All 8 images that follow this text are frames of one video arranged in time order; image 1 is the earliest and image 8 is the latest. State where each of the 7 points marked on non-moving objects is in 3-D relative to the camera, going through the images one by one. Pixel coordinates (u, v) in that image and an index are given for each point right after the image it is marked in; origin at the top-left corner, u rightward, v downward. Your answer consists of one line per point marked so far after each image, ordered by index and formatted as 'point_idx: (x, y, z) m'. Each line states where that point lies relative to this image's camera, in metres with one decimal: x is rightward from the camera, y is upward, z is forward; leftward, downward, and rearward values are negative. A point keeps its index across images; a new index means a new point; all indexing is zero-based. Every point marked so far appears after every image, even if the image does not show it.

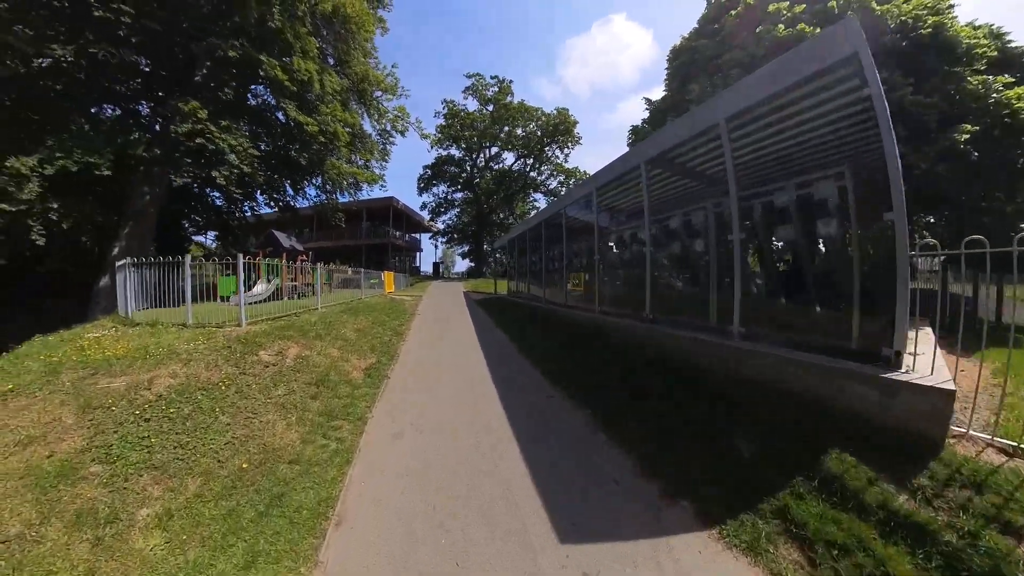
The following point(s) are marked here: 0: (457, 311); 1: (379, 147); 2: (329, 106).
0: (-2.2, -0.9, +14.6) m
1: (-7.9, +7.8, +19.9) m
2: (-8.6, +7.7, +15.4) m
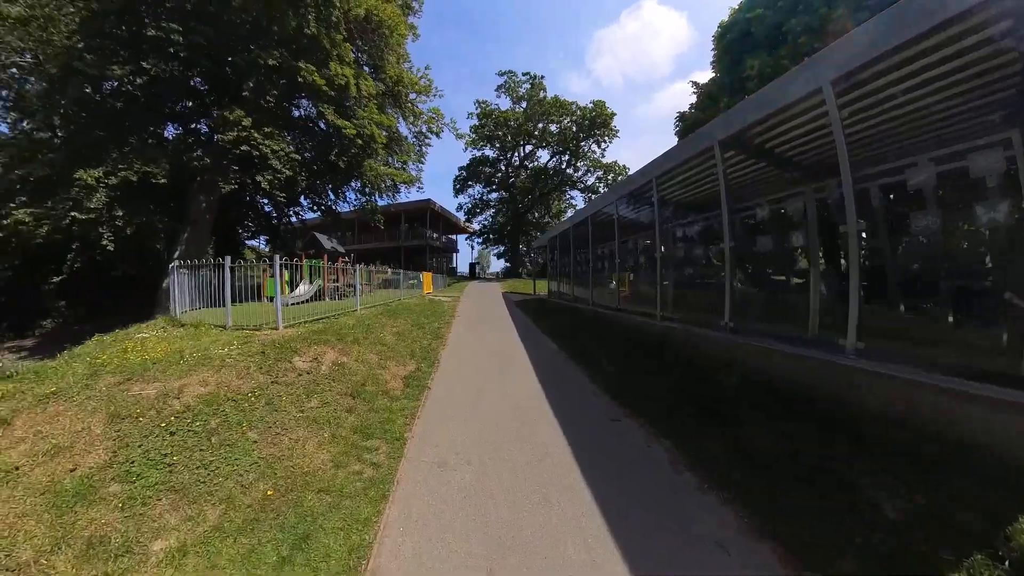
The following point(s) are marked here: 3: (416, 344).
0: (-0.5, -1.0, +14.0) m
1: (-5.7, +7.8, +19.8) m
2: (-6.8, +7.7, +15.4) m
3: (-2.1, -1.2, +7.7) m
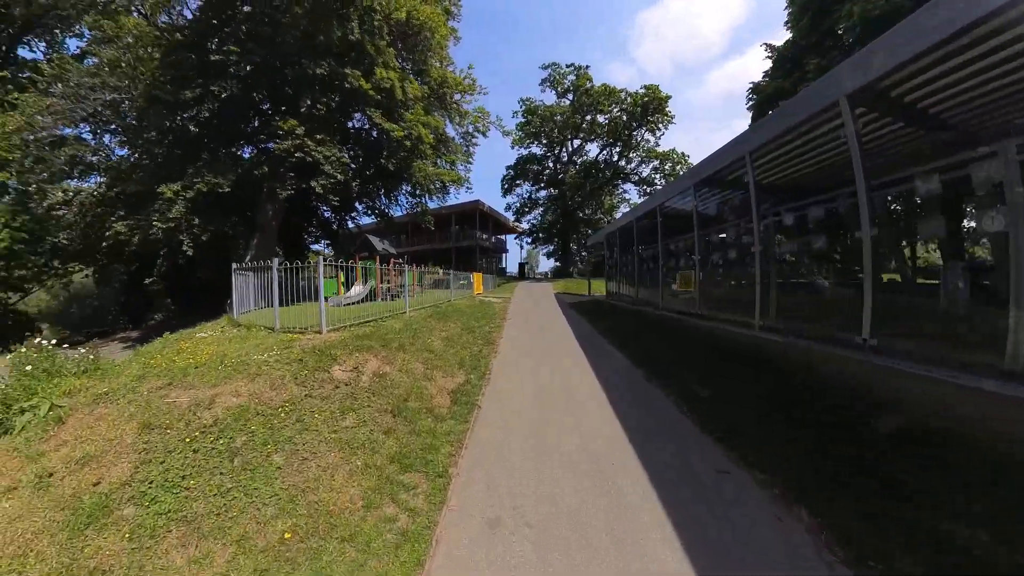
0: (+1.5, -1.0, +13.1) m
1: (-2.9, +7.7, +19.5) m
2: (-4.6, +7.6, +15.3) m
3: (-1.0, -1.3, +7.0) m
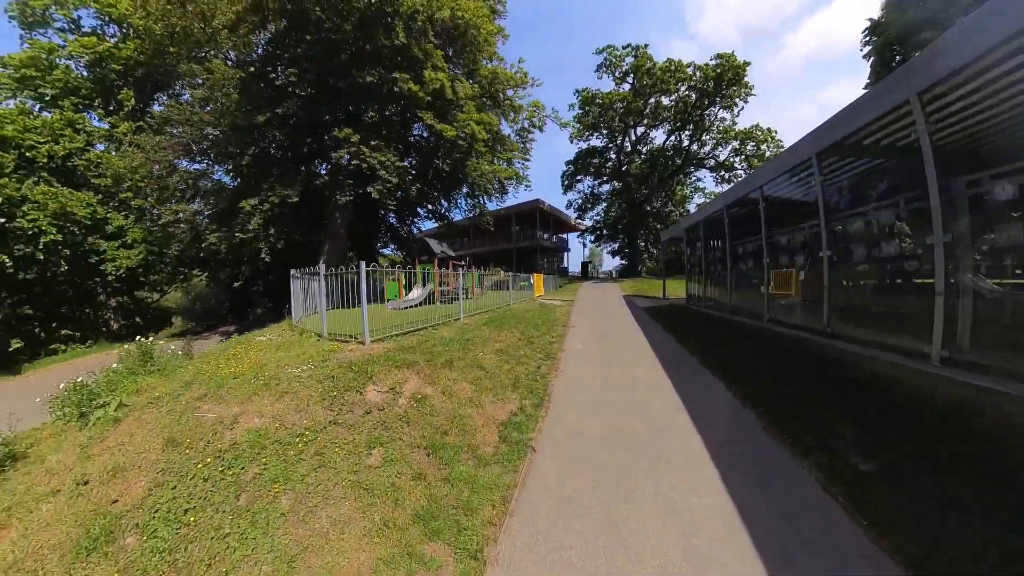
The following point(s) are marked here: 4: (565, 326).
0: (+3.6, -1.1, +11.6) m
1: (+0.3, +7.6, +18.7) m
2: (-2.0, +7.6, +14.9) m
3: (+0.1, -1.4, +6.1) m
4: (+1.6, -1.1, +10.3) m
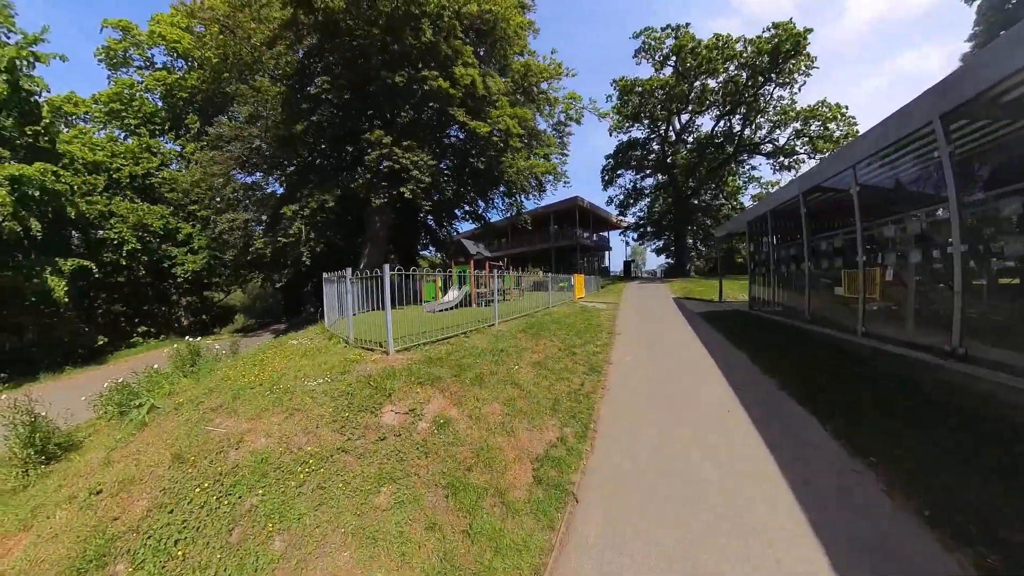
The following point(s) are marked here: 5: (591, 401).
0: (+4.7, -1.1, +10.5) m
1: (+2.3, +7.6, +17.9) m
2: (-0.5, +7.5, +14.4) m
3: (+0.7, -1.4, +5.4) m
4: (+2.6, -1.2, +9.4) m
5: (+1.0, -1.6, +4.8) m
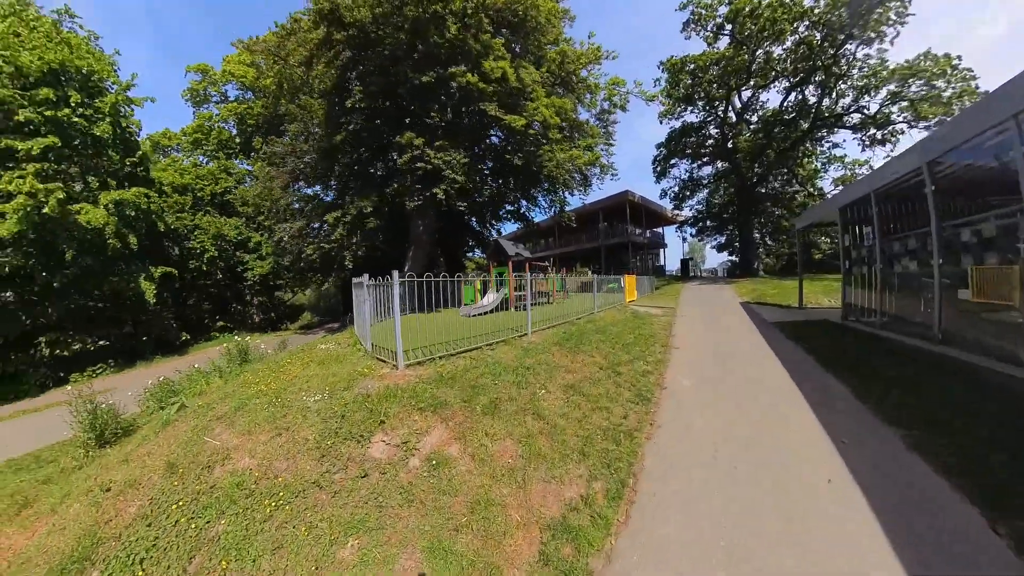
0: (+5.7, -1.2, +9.0) m
1: (+4.3, +7.5, +16.7) m
2: (+1.0, +7.4, +13.5) m
3: (+1.0, -1.5, +4.5) m
4: (+3.5, -1.3, +8.2) m
5: (+1.3, -1.7, +3.9) m
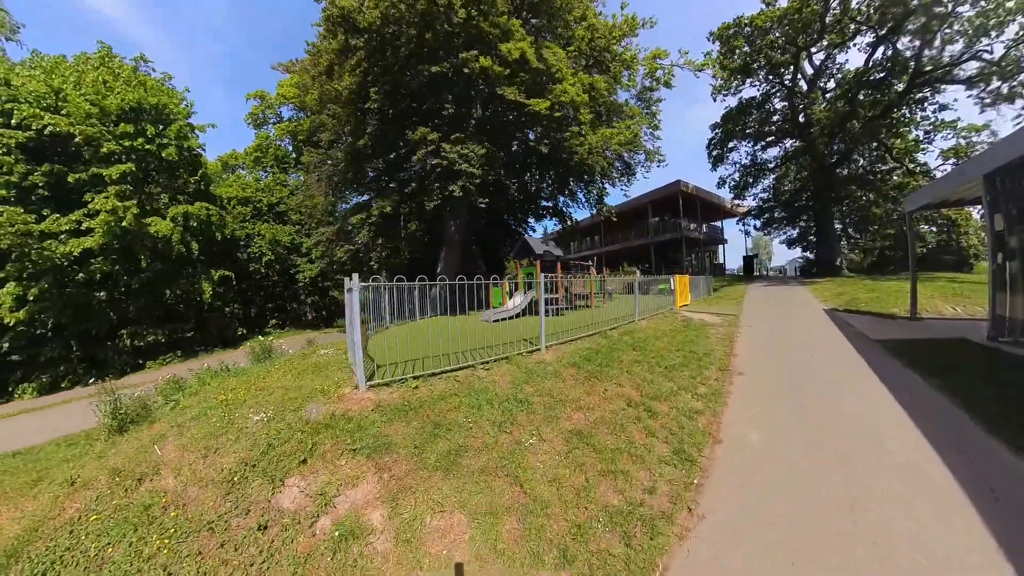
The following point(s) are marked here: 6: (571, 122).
0: (+6.1, -1.3, +7.0) m
1: (+5.7, +7.4, +14.8) m
2: (+2.1, +7.3, +12.1) m
3: (+0.9, -1.6, +3.2) m
4: (+3.8, -1.3, +6.5) m
5: (+1.0, -1.7, +2.5) m
6: (+2.3, +5.8, +12.8) m
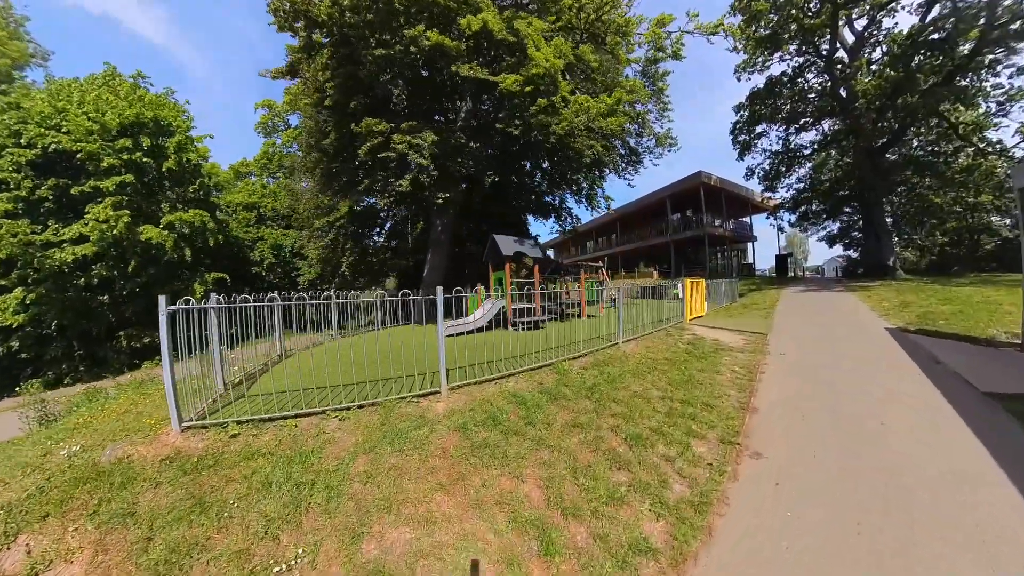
0: (+5.1, -1.5, +4.8) m
1: (+5.1, +7.2, +12.6) m
2: (+1.3, +7.1, +10.2) m
3: (-0.5, -1.8, +1.3) m
4: (+2.7, -1.5, +4.4) m
5: (-0.3, -1.9, +0.6) m
6: (+1.6, +5.6, +10.8) m
